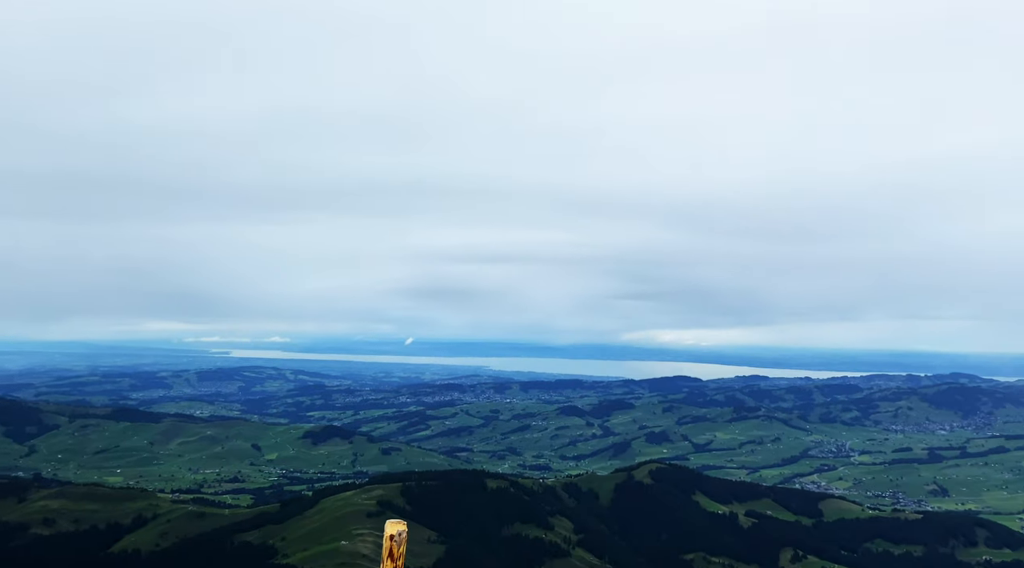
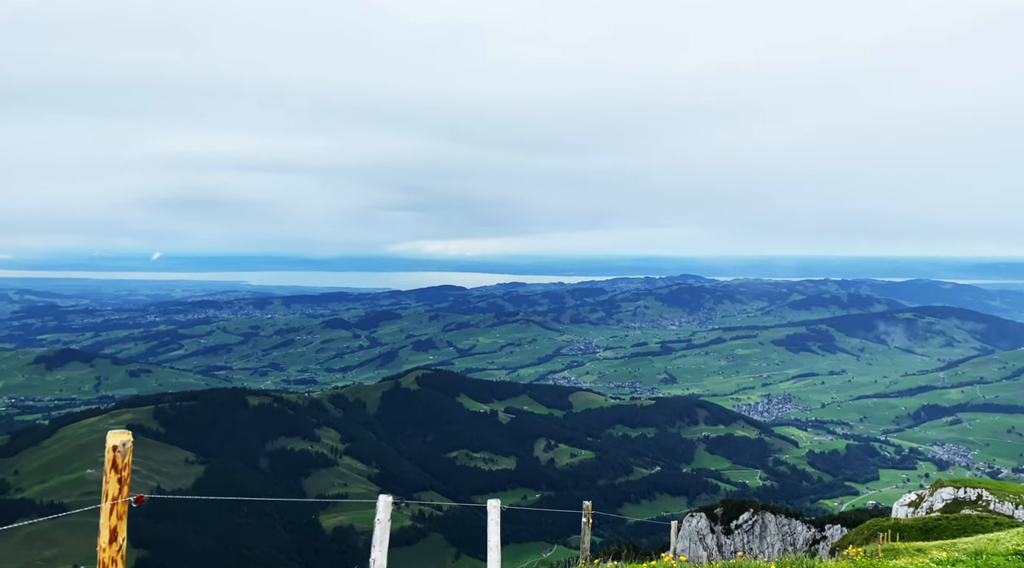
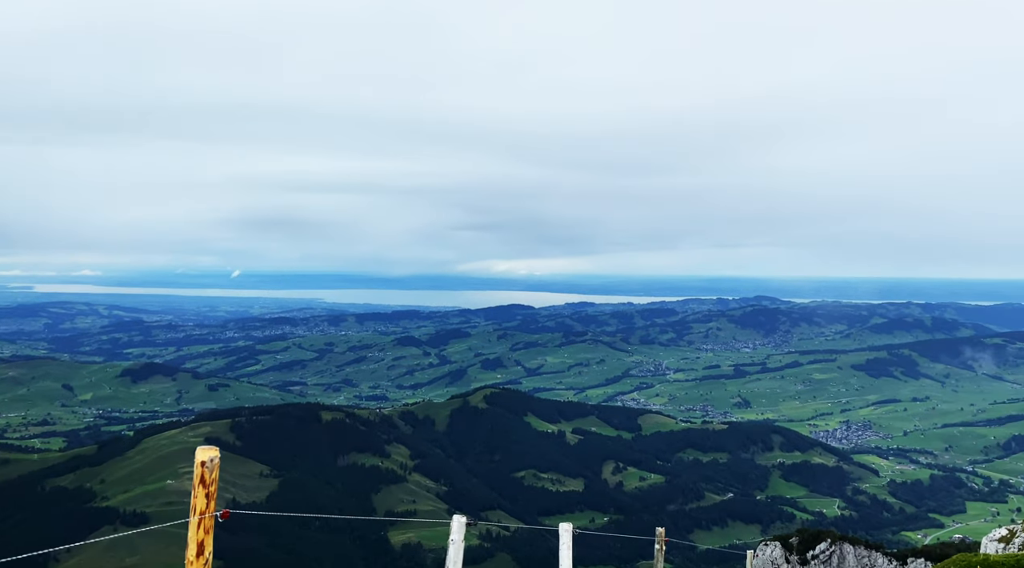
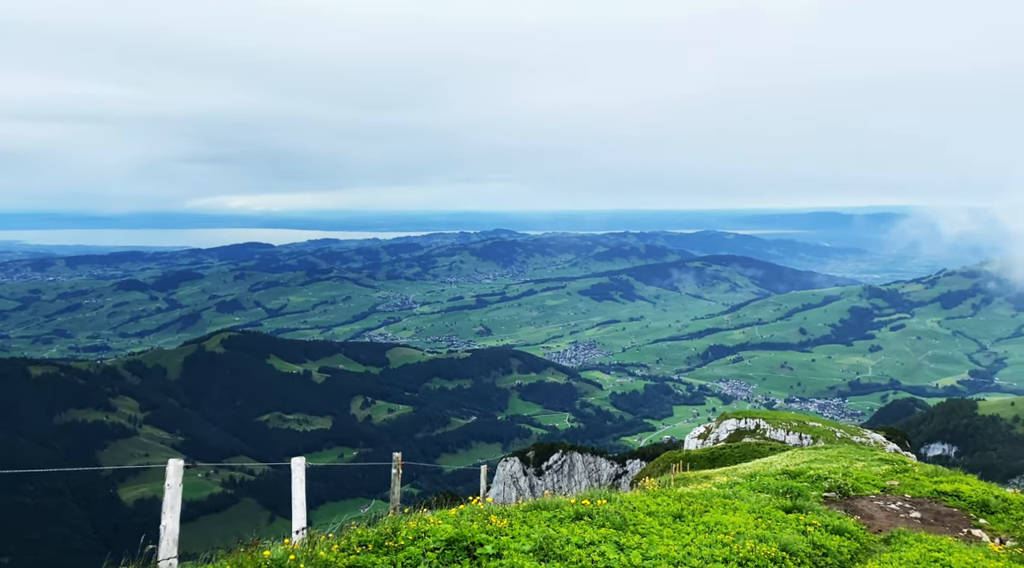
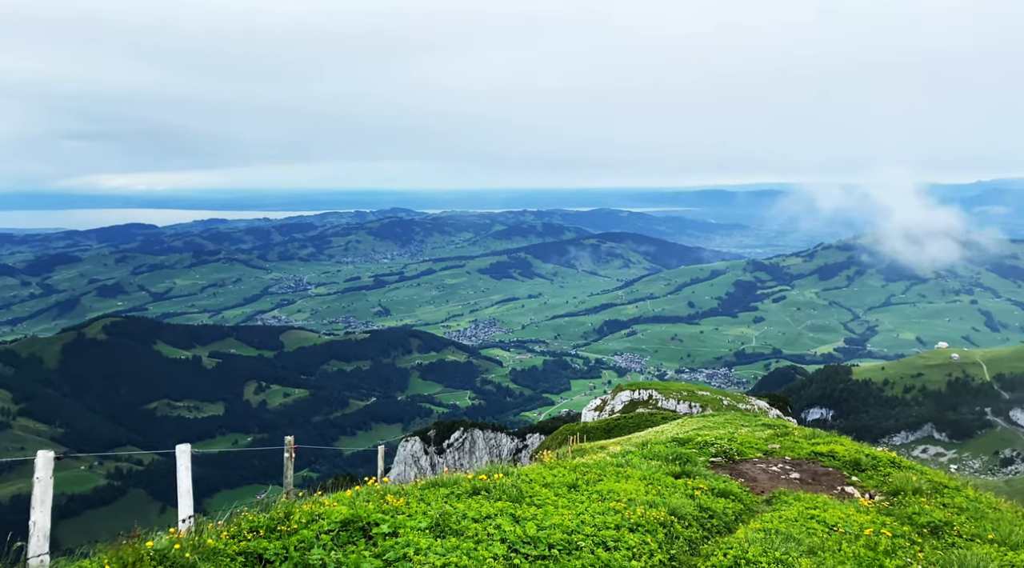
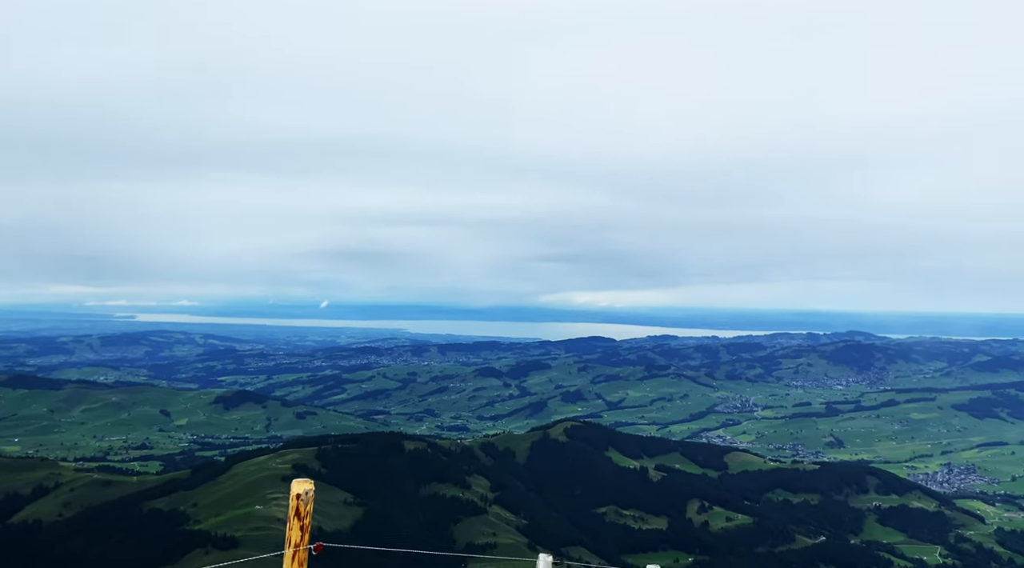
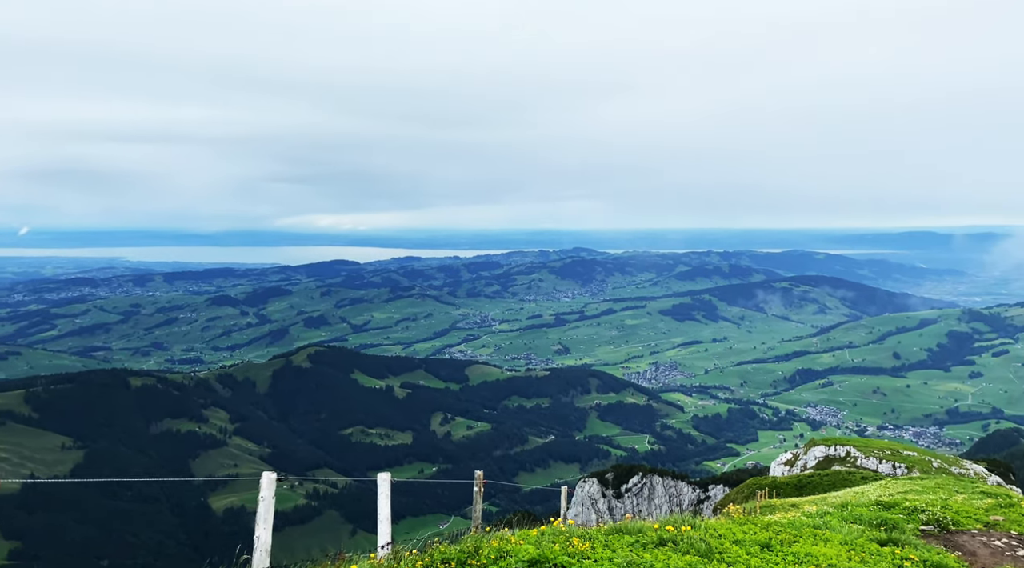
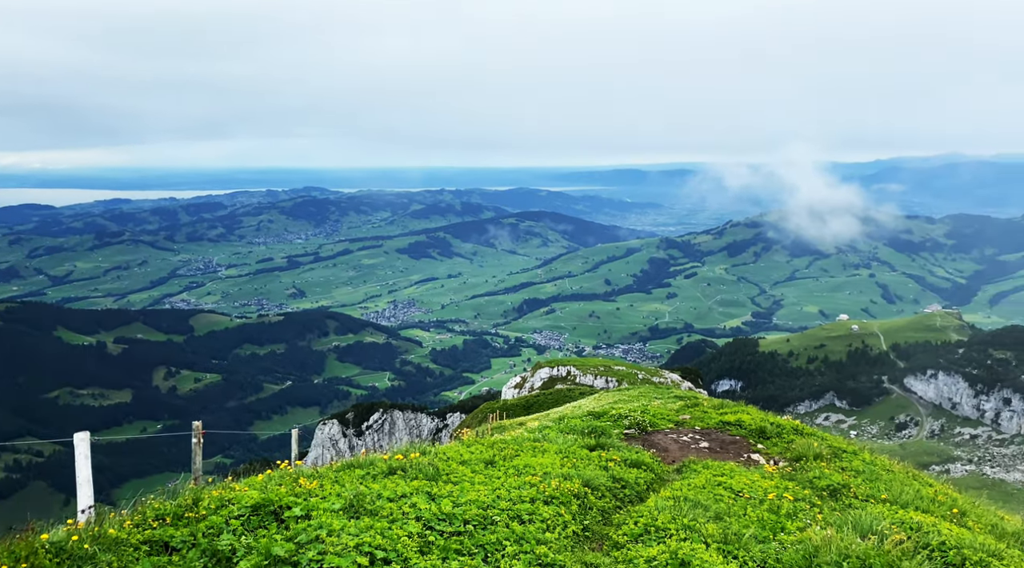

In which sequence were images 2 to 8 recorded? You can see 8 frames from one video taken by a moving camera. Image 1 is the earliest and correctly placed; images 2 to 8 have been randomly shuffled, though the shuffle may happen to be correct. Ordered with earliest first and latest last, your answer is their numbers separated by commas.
6, 3, 2, 7, 4, 5, 8
